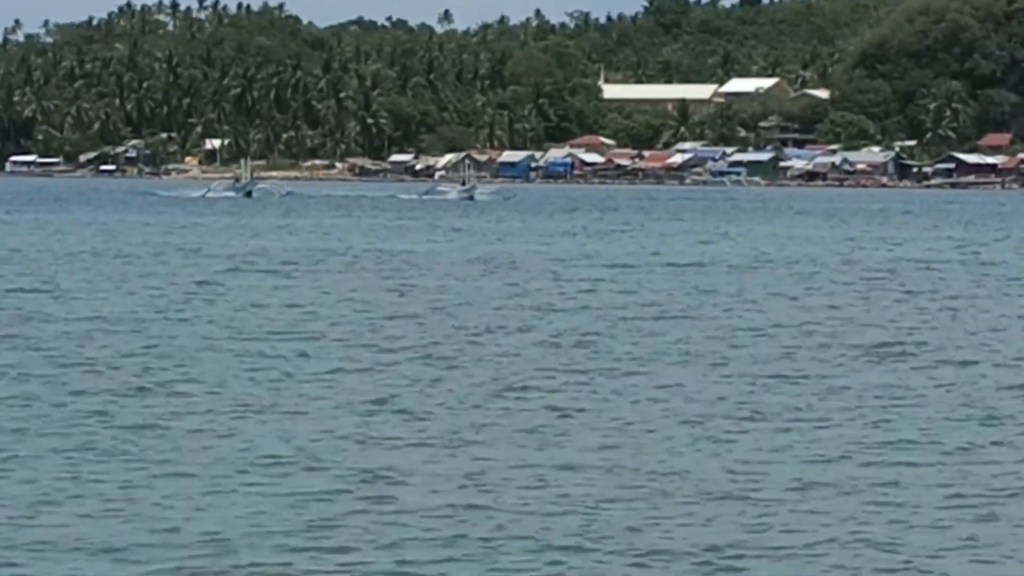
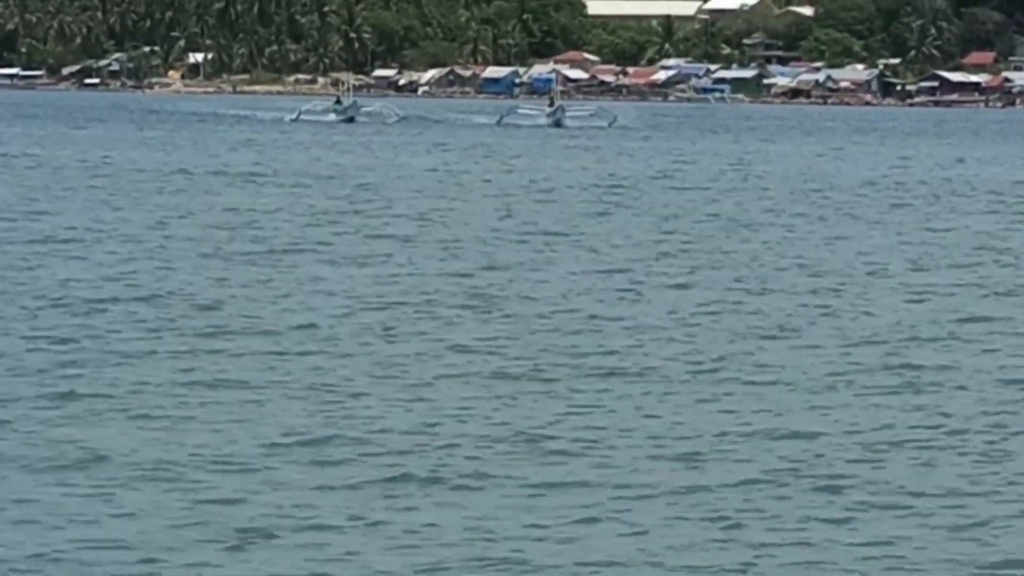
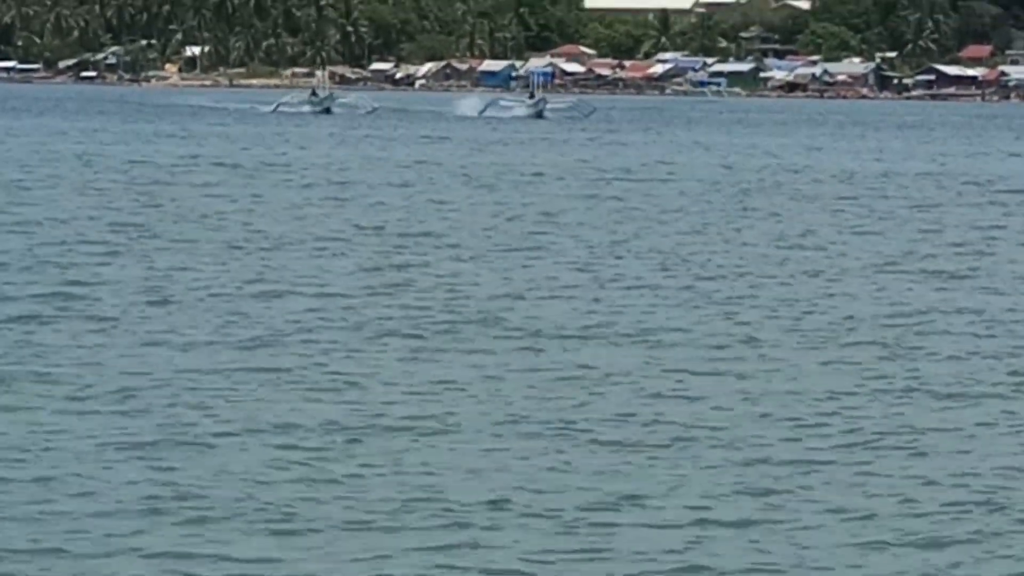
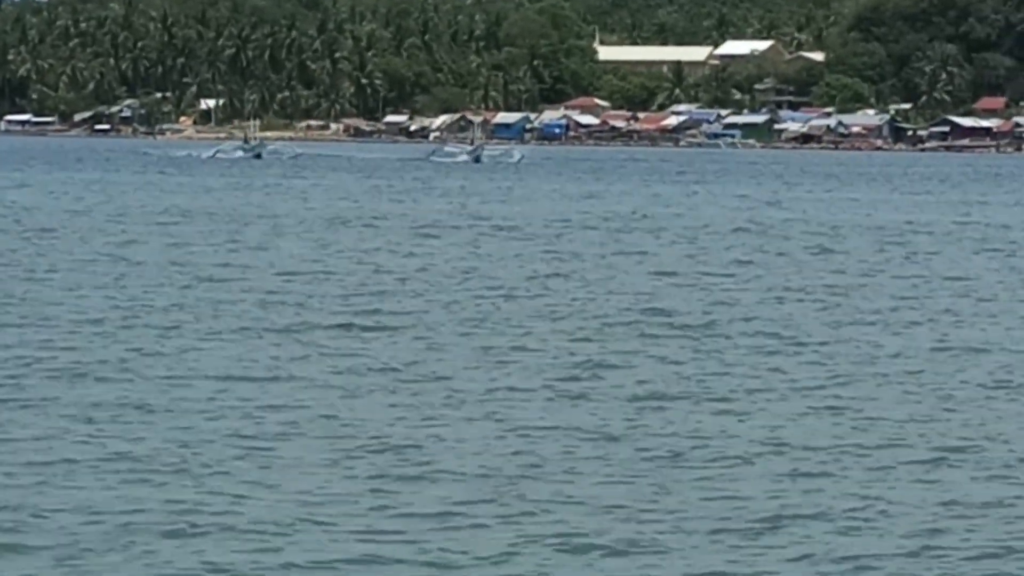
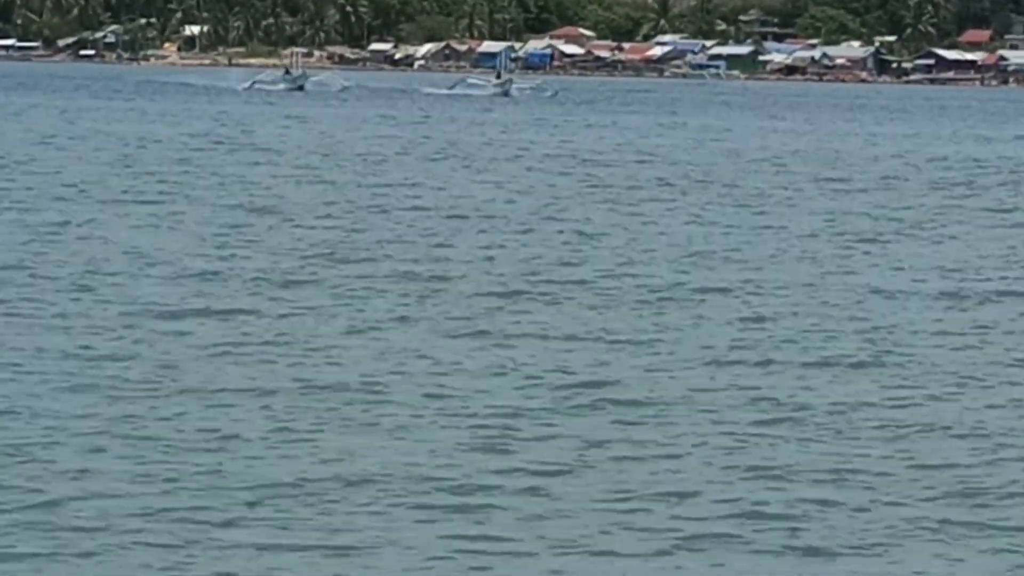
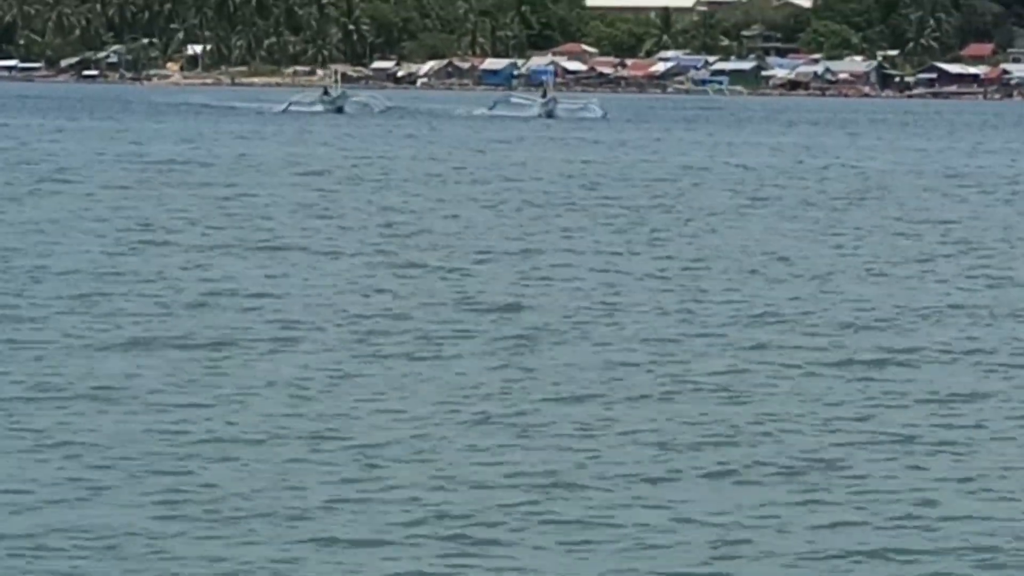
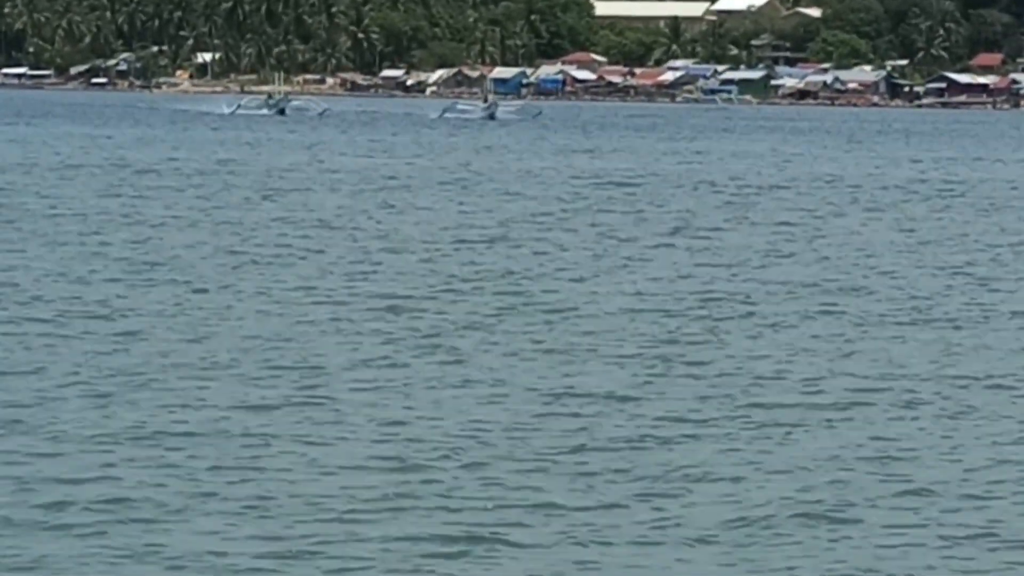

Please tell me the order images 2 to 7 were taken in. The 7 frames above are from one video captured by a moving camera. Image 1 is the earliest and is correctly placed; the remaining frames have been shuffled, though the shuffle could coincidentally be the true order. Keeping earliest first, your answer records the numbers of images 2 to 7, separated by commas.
4, 7, 5, 3, 6, 2
